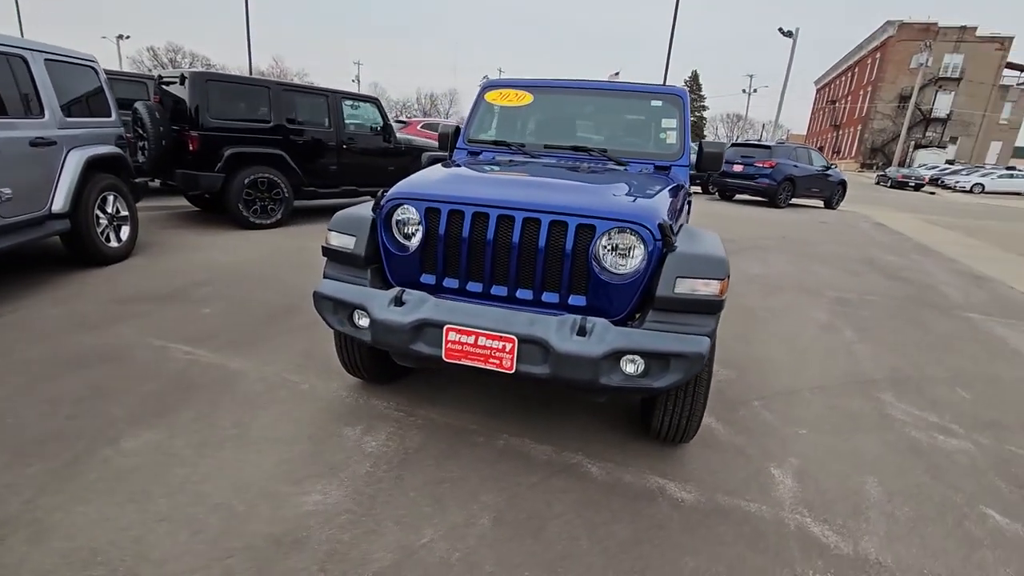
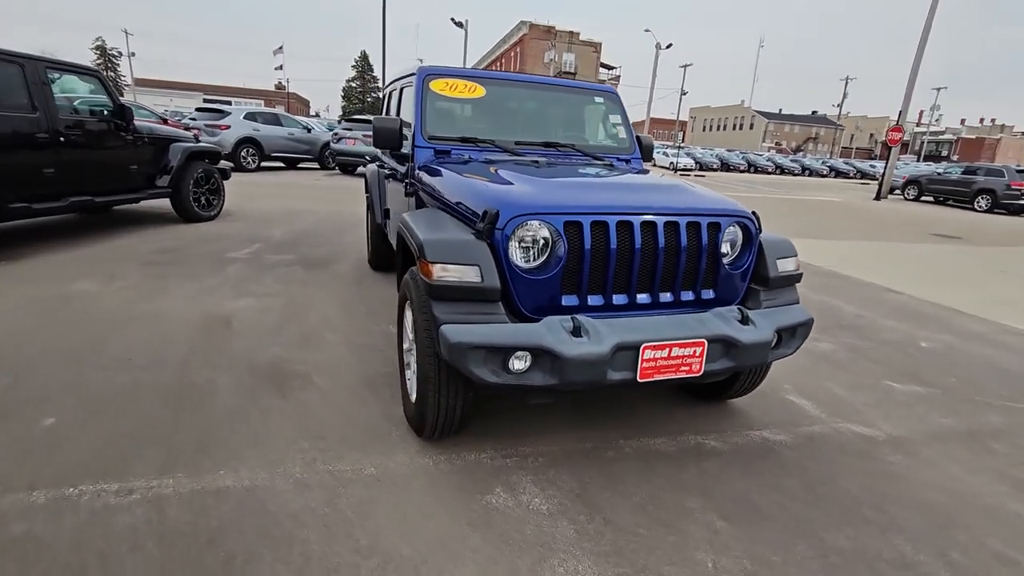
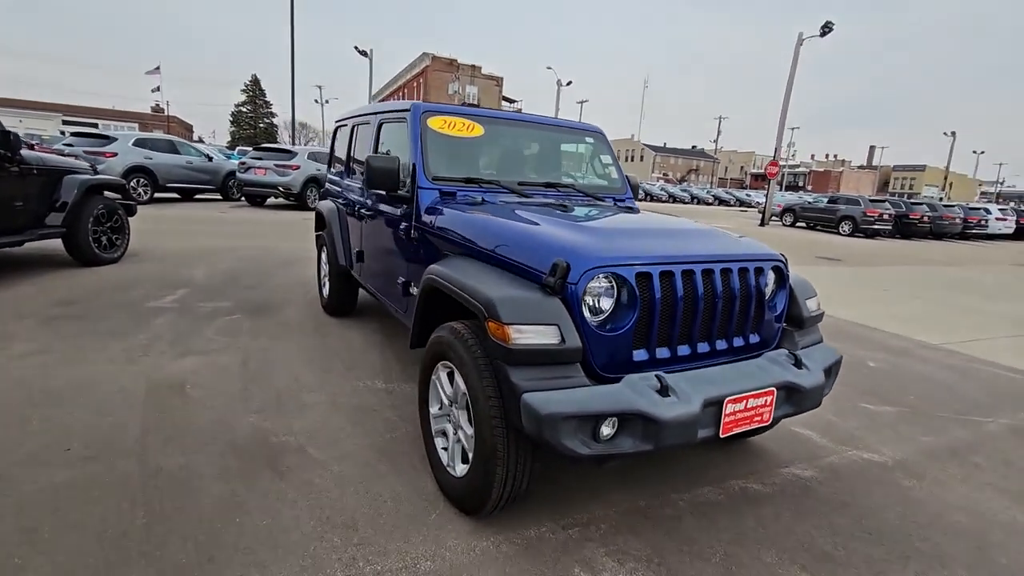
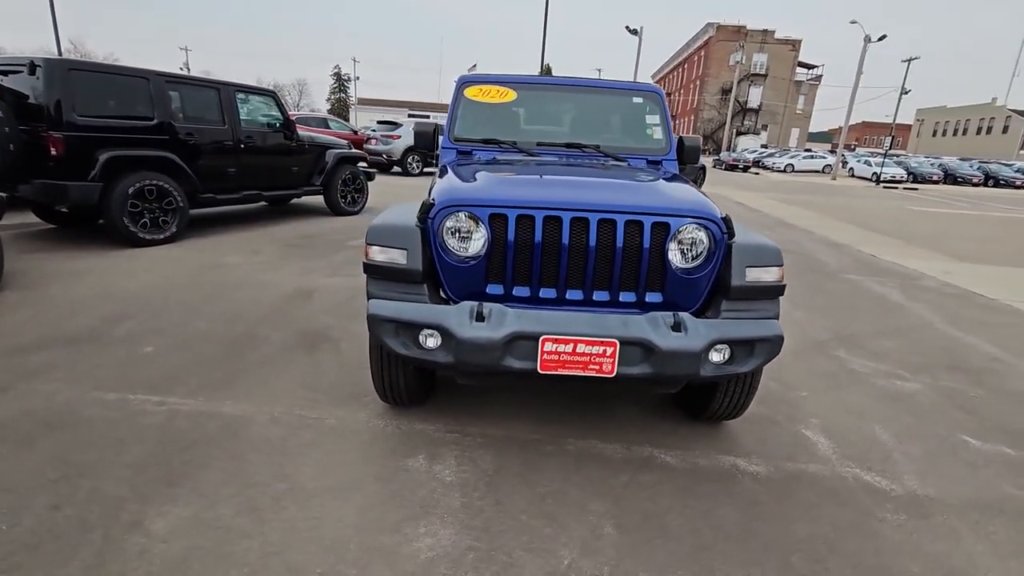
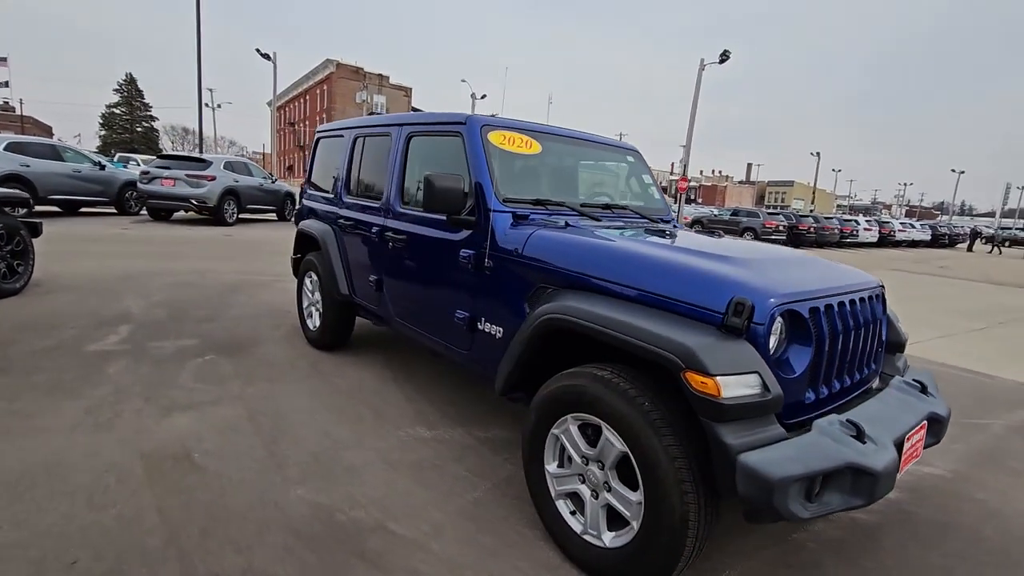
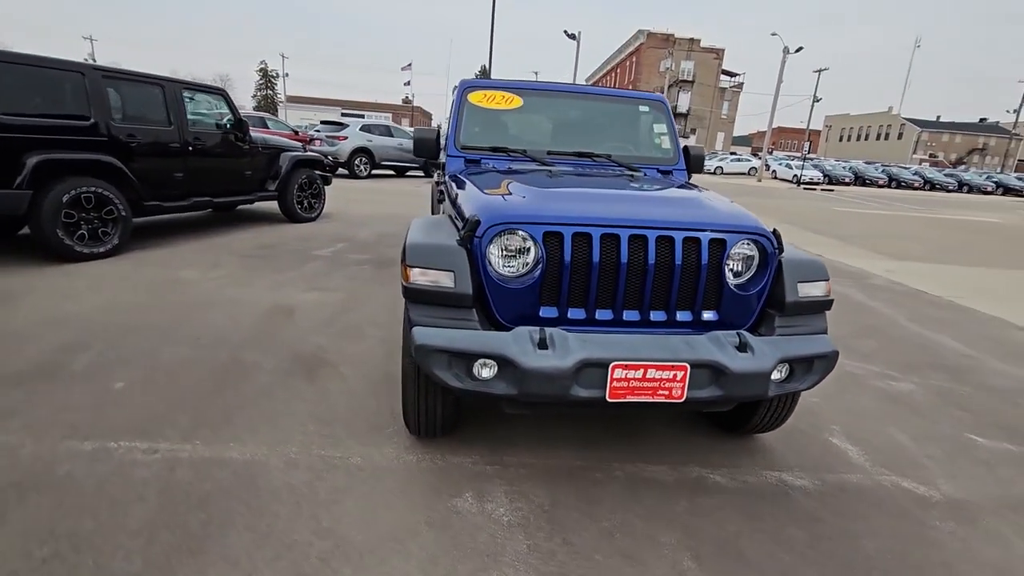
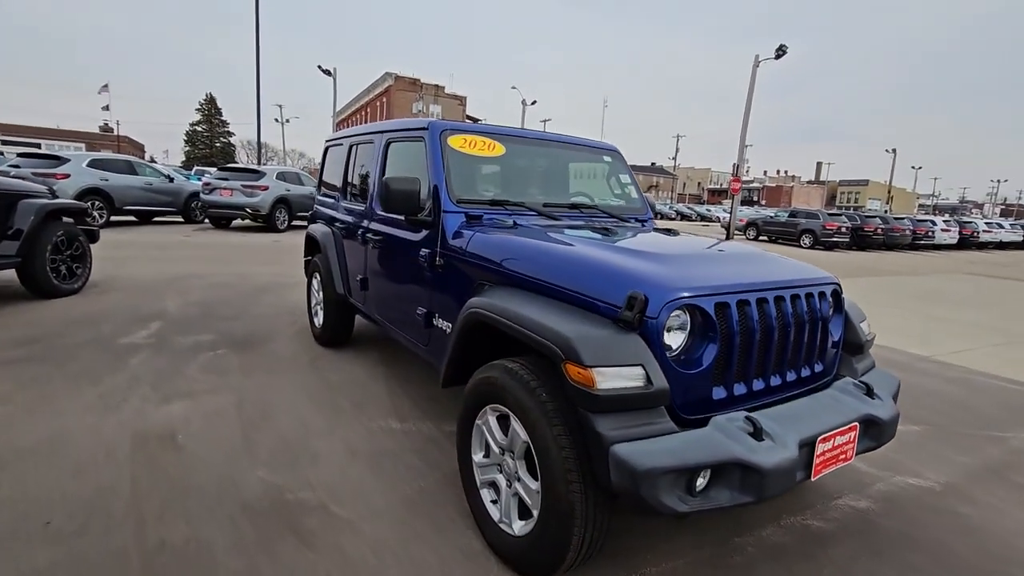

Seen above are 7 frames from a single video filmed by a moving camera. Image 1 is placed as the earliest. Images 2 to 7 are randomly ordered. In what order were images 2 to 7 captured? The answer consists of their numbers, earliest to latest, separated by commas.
4, 6, 2, 3, 7, 5
